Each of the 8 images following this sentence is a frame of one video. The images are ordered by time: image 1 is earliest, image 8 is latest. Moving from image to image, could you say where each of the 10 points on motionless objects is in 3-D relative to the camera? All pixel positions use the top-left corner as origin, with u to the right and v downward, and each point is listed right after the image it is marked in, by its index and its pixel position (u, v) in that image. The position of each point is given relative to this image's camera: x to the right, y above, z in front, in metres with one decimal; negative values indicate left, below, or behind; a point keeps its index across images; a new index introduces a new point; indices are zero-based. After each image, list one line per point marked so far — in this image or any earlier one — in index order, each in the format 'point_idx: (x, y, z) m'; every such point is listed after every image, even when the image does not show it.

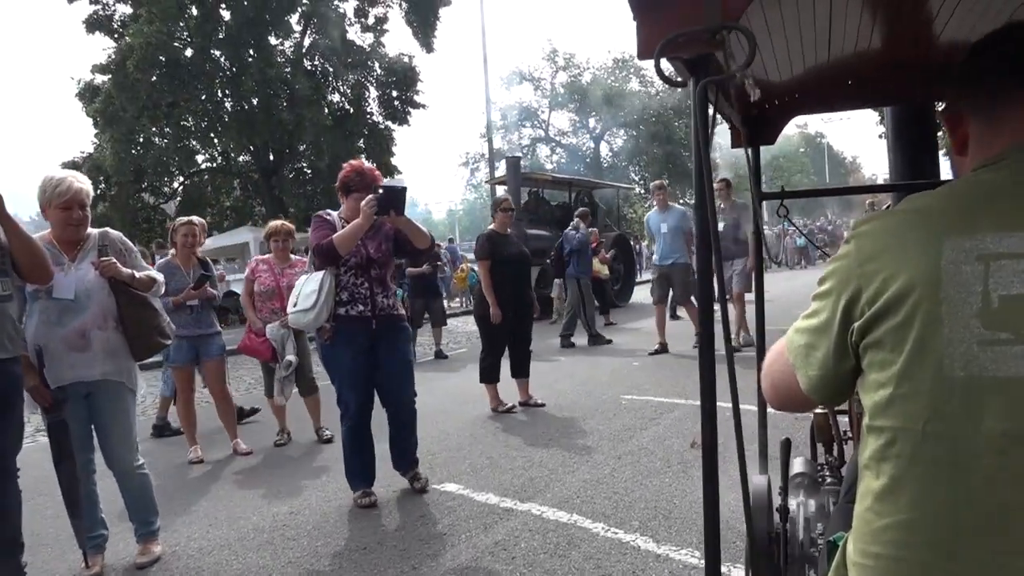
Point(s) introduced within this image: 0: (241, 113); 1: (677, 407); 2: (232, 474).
0: (-6.0, +3.9, +18.9) m
1: (+1.2, -0.8, +6.1) m
2: (-1.7, -1.1, +4.9) m
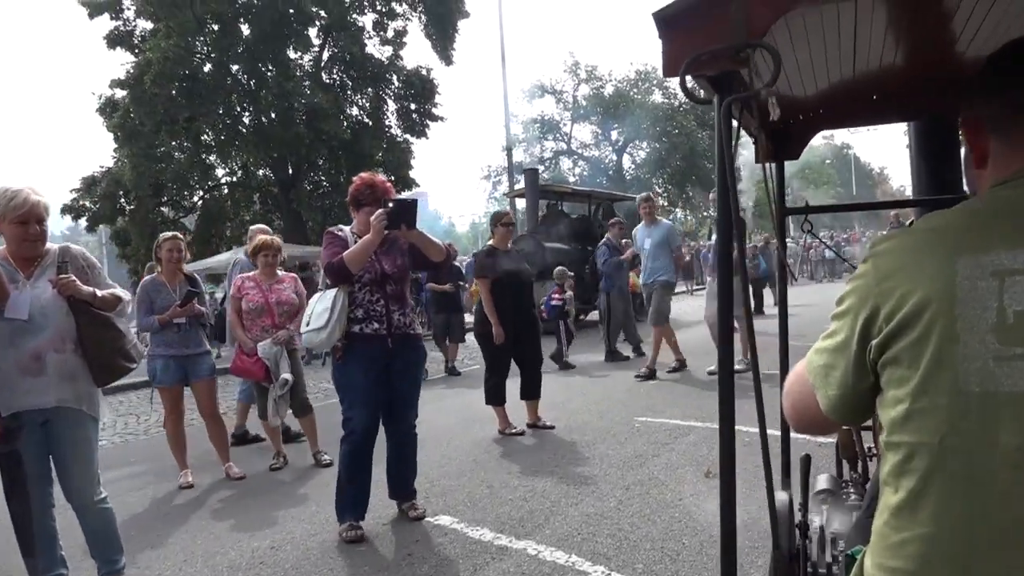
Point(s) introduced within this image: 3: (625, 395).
0: (-5.6, +3.5, +18.8) m
1: (+1.2, -1.0, +5.7) m
2: (-1.6, -1.2, +4.7) m
3: (+1.0, -1.0, +7.6) m
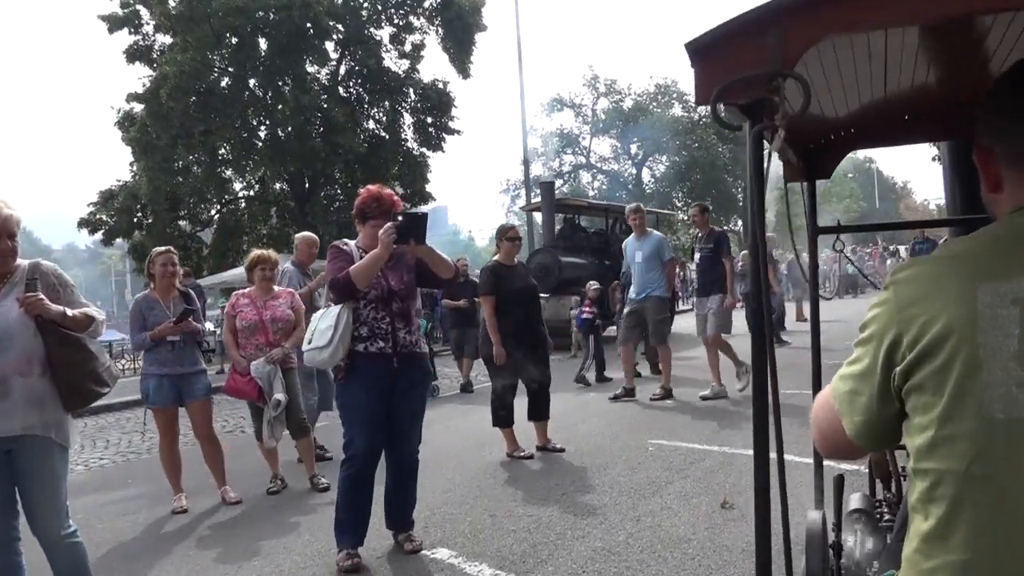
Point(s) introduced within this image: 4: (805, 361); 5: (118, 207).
0: (-5.2, +3.2, +18.8) m
1: (+1.3, -1.1, +5.5) m
2: (-1.6, -1.3, +4.5) m
3: (+1.1, -1.1, +7.3) m
4: (+3.8, -0.9, +11.1) m
5: (-9.3, +1.9, +19.9) m
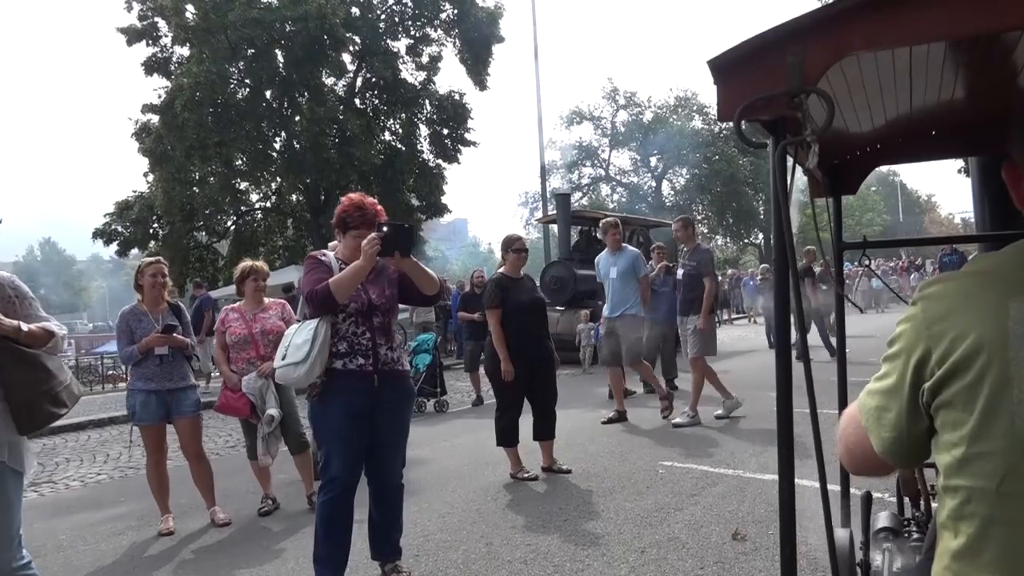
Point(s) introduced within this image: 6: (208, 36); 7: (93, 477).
0: (-4.8, +3.0, +18.7) m
1: (+1.3, -1.2, +5.2) m
2: (-1.6, -1.4, +4.3) m
3: (+1.2, -1.2, +7.0) m
4: (+4.0, -1.1, +10.8) m
5: (-8.9, +1.6, +19.9) m
6: (-6.5, +5.3, +18.0) m
7: (-3.6, -1.6, +7.3) m
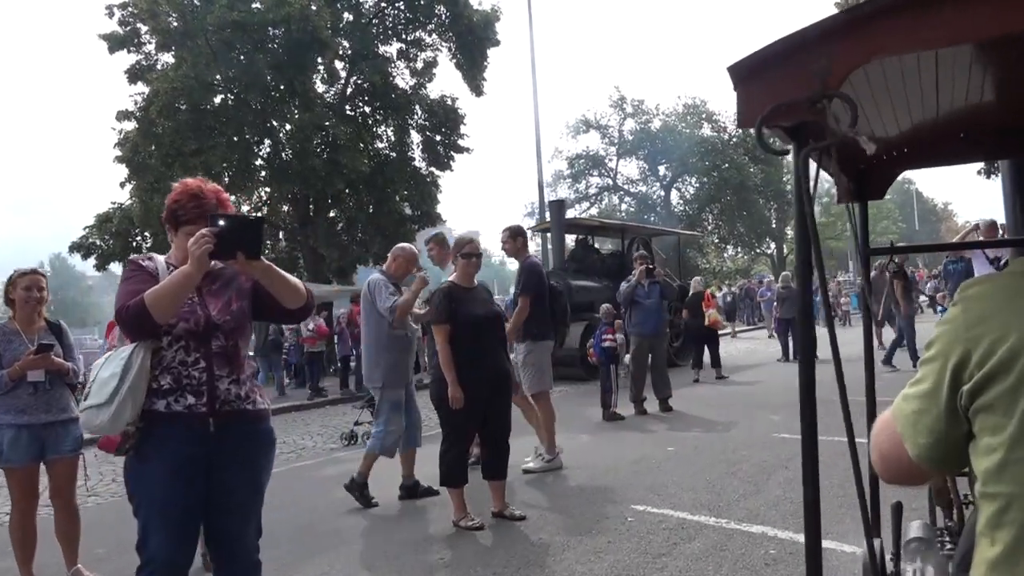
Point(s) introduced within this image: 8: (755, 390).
0: (-5.0, +2.7, +18.0) m
1: (+1.0, -1.2, +4.3) m
2: (-2.0, -1.4, +3.4) m
3: (+0.9, -1.3, +6.1) m
4: (+3.7, -1.2, +9.8) m
5: (-9.0, +1.3, +19.2) m
6: (-6.6, +5.0, +17.3) m
7: (-3.9, -1.7, +6.5) m
8: (+3.3, -1.4, +11.4) m
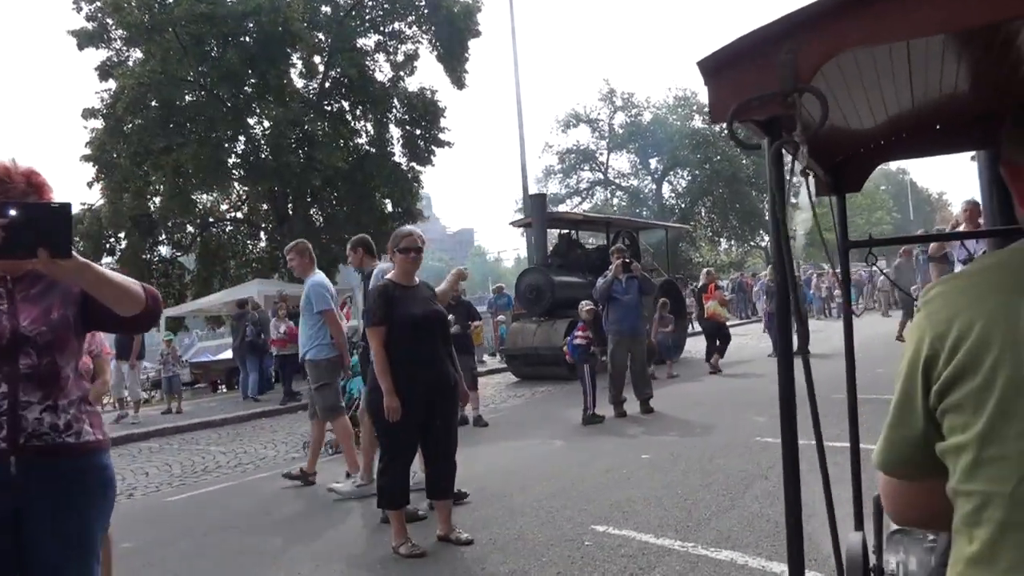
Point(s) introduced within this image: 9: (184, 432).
0: (-5.4, +2.7, +17.4) m
1: (+0.7, -1.2, +3.8) m
2: (-2.2, -1.4, +2.9) m
3: (+0.6, -1.3, +5.6) m
4: (+3.4, -1.2, +9.3) m
5: (-9.4, +1.2, +18.7) m
6: (-7.1, +5.0, +16.8) m
7: (-4.1, -1.8, +5.9) m
8: (+3.0, -1.3, +10.9) m
9: (-4.3, -1.9, +11.1) m
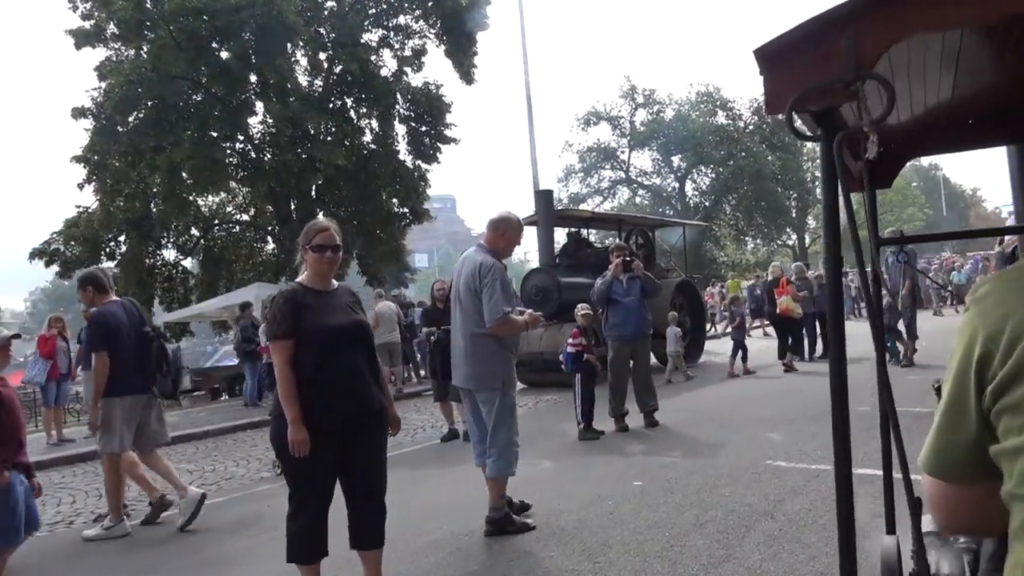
0: (-5.2, +2.6, +16.8) m
1: (+0.4, -1.2, +2.9) m
2: (-2.5, -1.5, +2.2) m
3: (+0.4, -1.3, +4.8) m
4: (+3.3, -1.1, +8.4) m
5: (-9.2, +1.1, +18.2) m
6: (-7.0, +4.9, +16.2) m
7: (-4.3, -1.8, +5.3) m
8: (+2.9, -1.3, +10.0) m
9: (-4.3, -1.9, +10.4) m
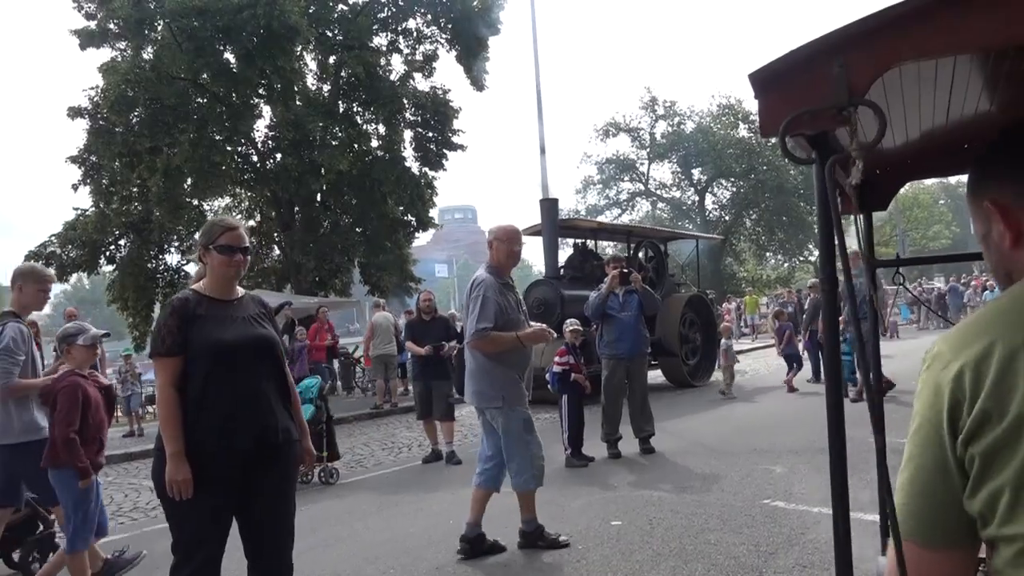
0: (-5.1, +2.4, +16.4) m
1: (+0.1, -1.2, +2.3) m
2: (-2.8, -1.5, +1.6) m
3: (+0.2, -1.4, +4.2) m
4: (+3.2, -1.3, +7.7) m
5: (-9.0, +1.0, +17.8) m
6: (-6.8, +4.8, +15.8) m
7: (-4.6, -1.8, +4.8) m
8: (+2.8, -1.5, +9.3) m
9: (-4.4, -2.0, +9.9) m
